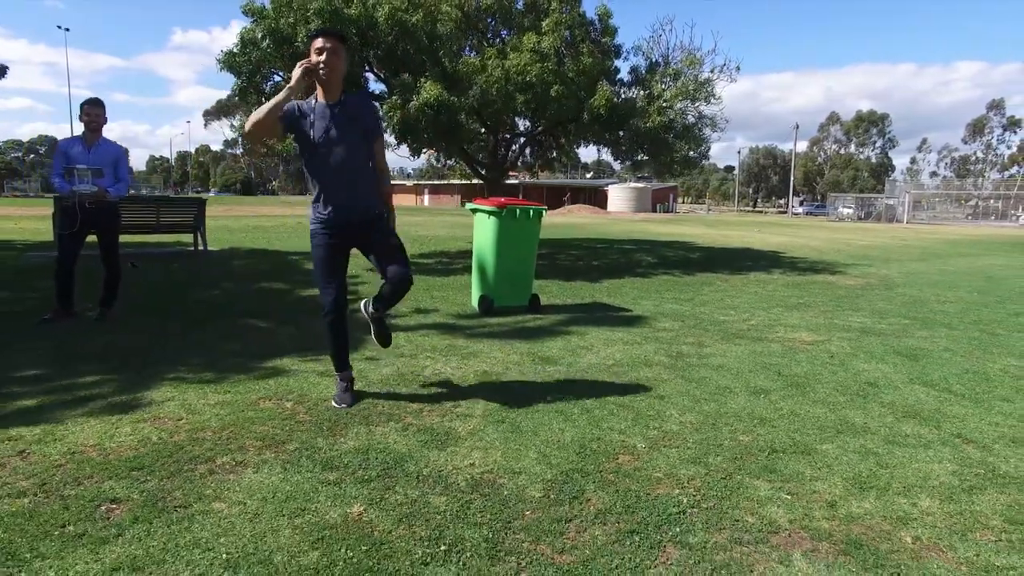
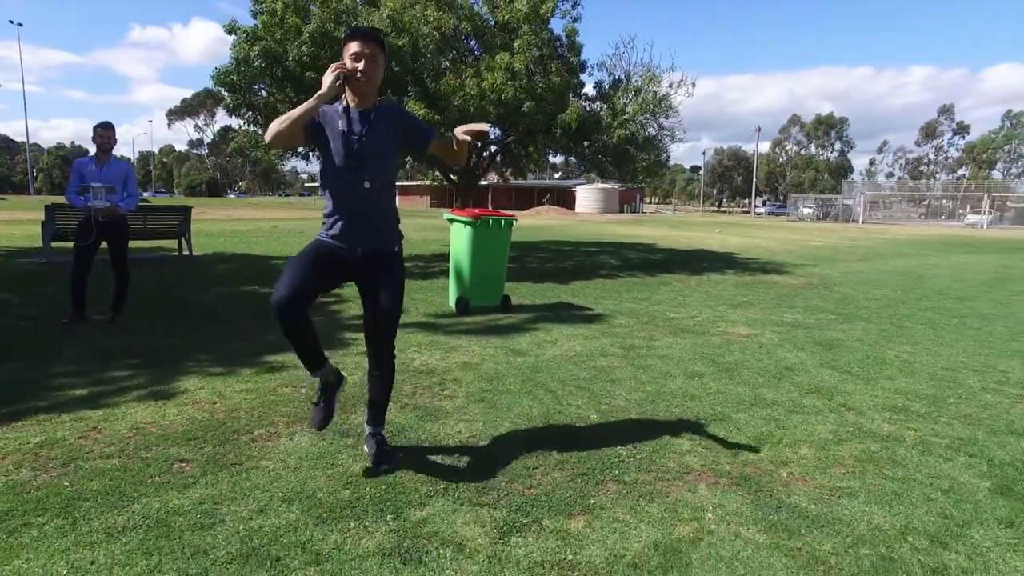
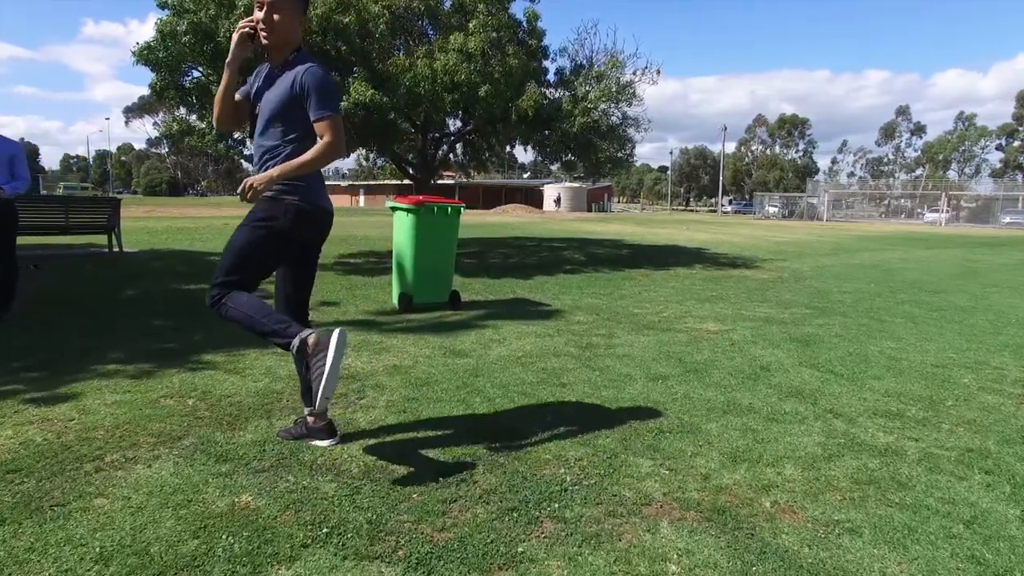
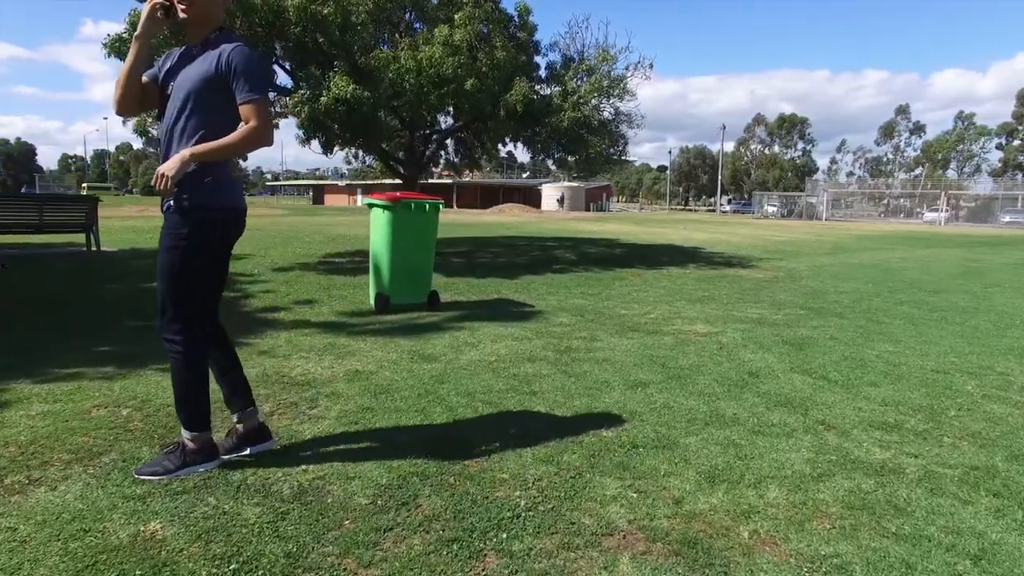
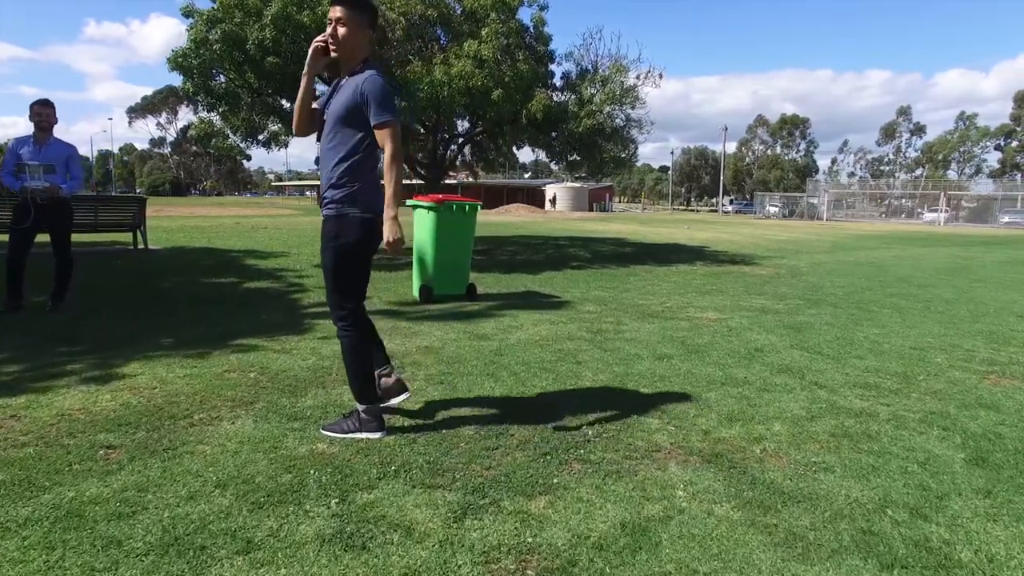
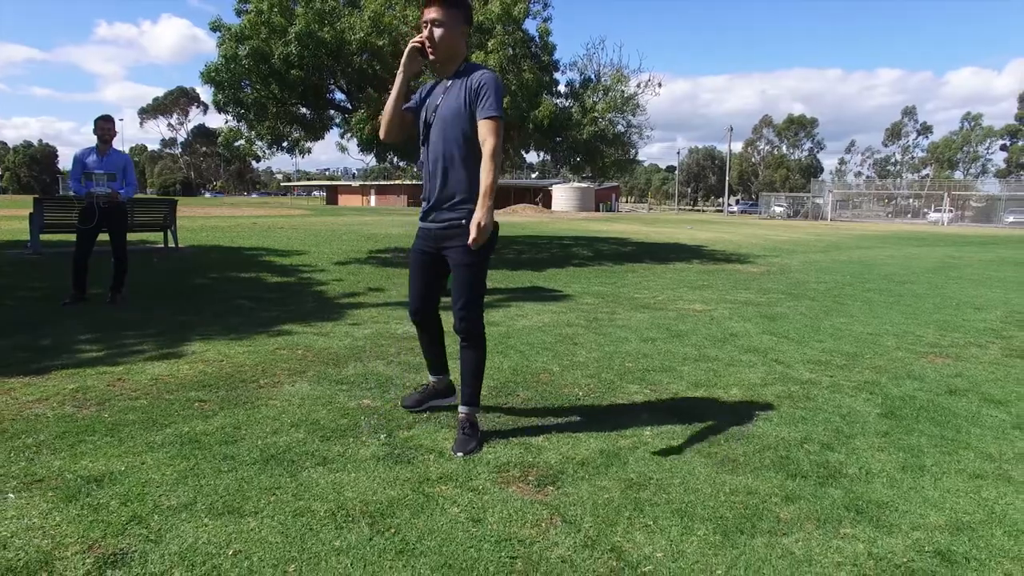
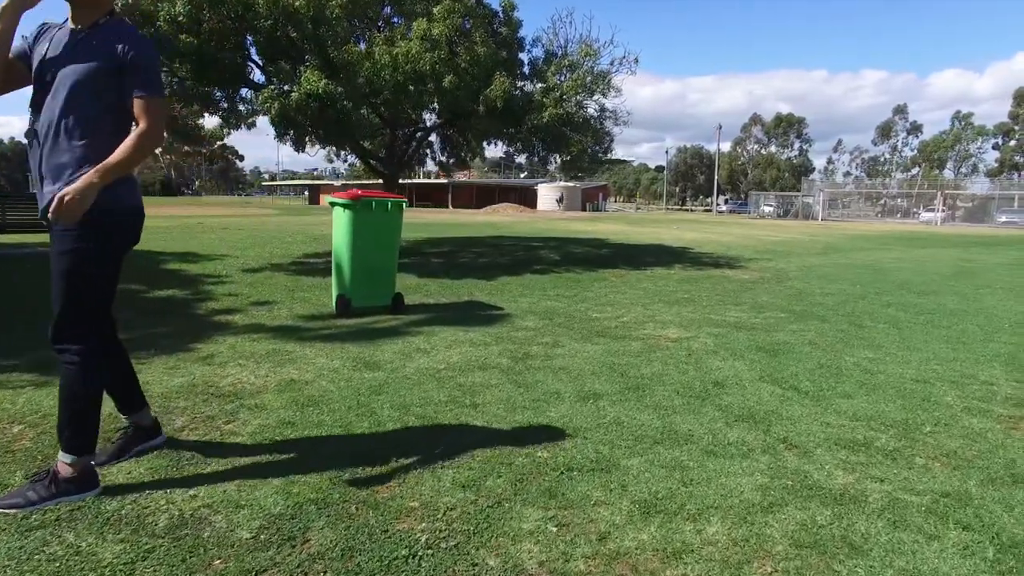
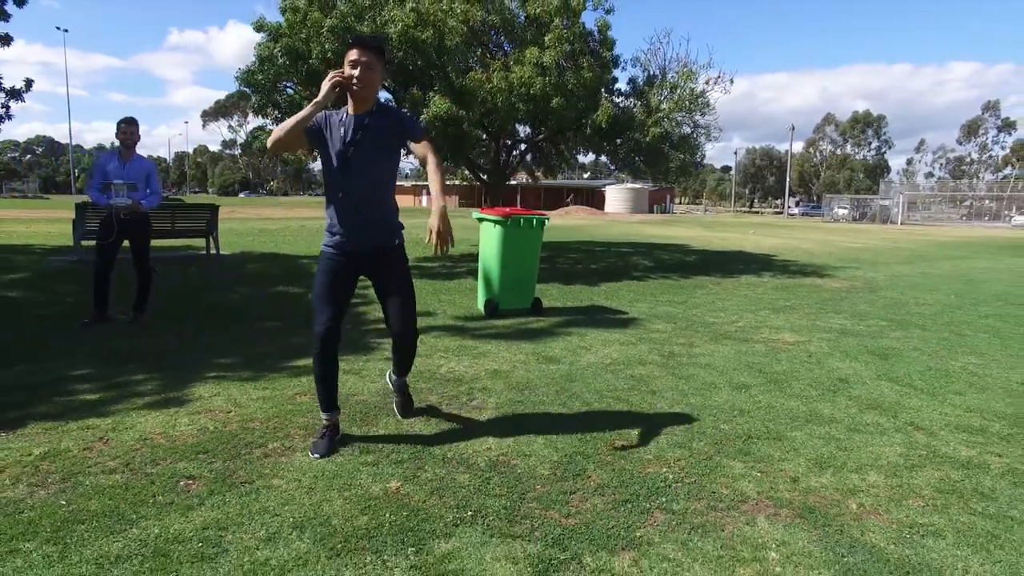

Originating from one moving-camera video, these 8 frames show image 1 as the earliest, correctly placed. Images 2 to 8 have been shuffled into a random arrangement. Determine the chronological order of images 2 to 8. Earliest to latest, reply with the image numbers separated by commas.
8, 2, 6, 5, 3, 4, 7
